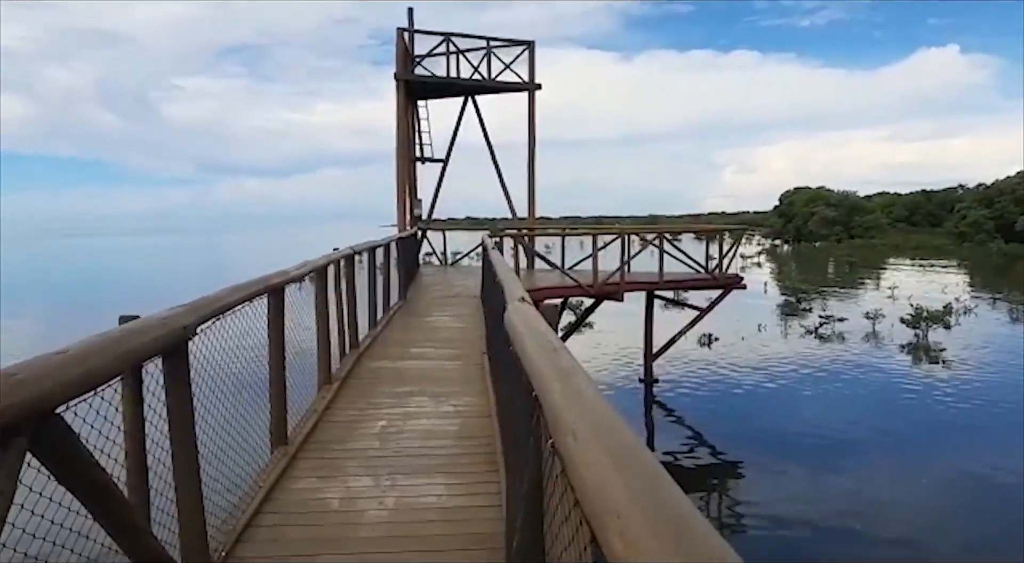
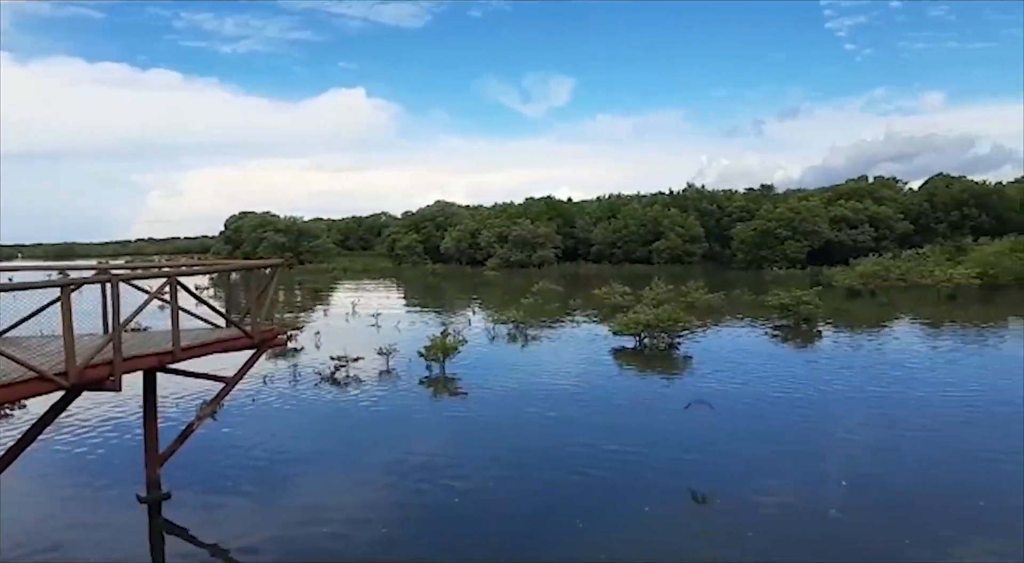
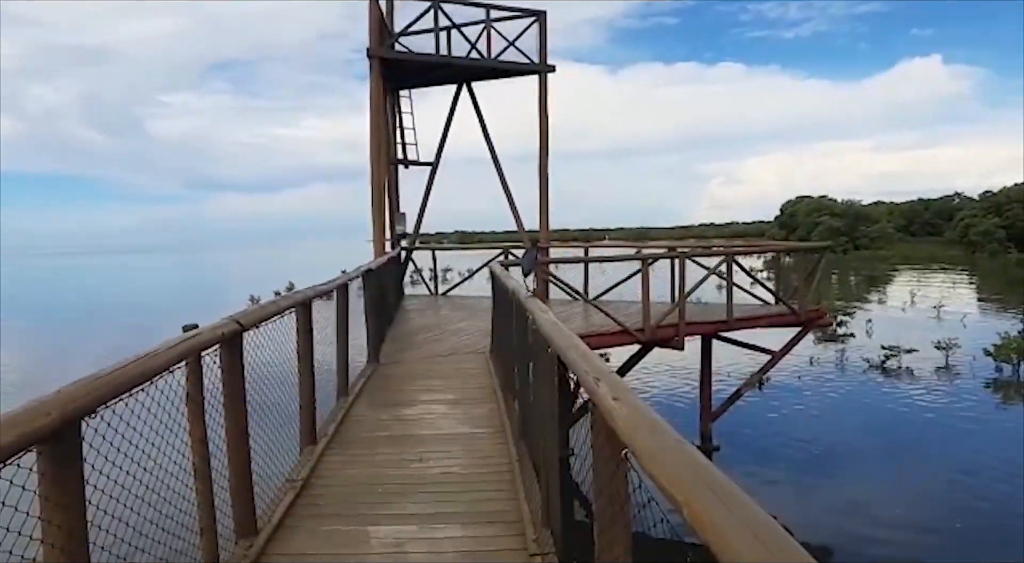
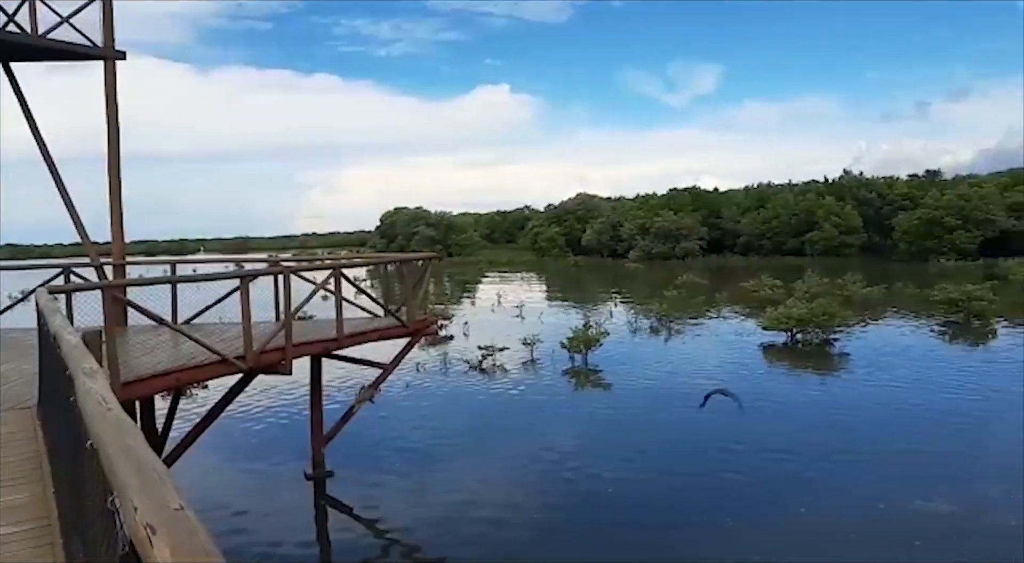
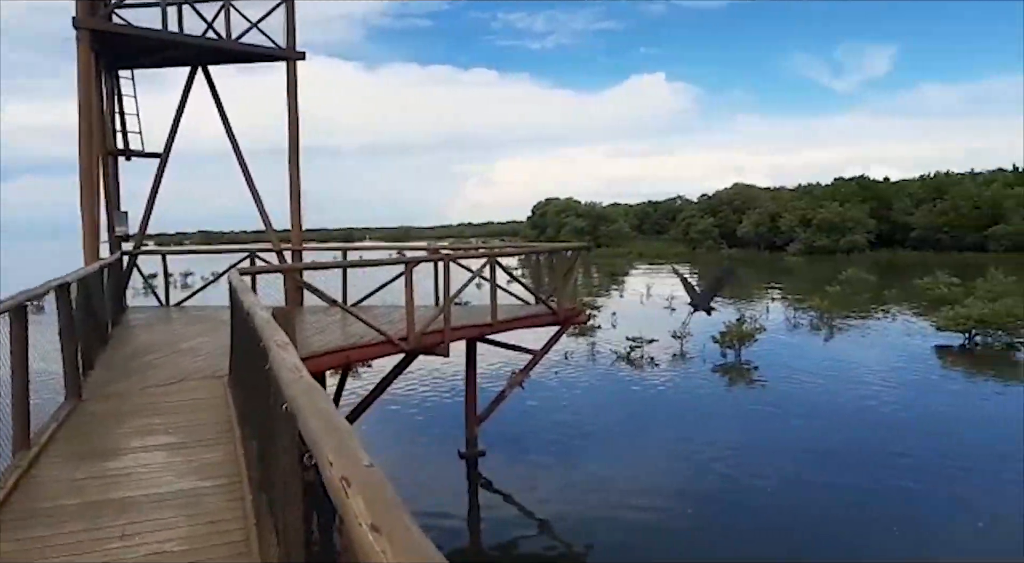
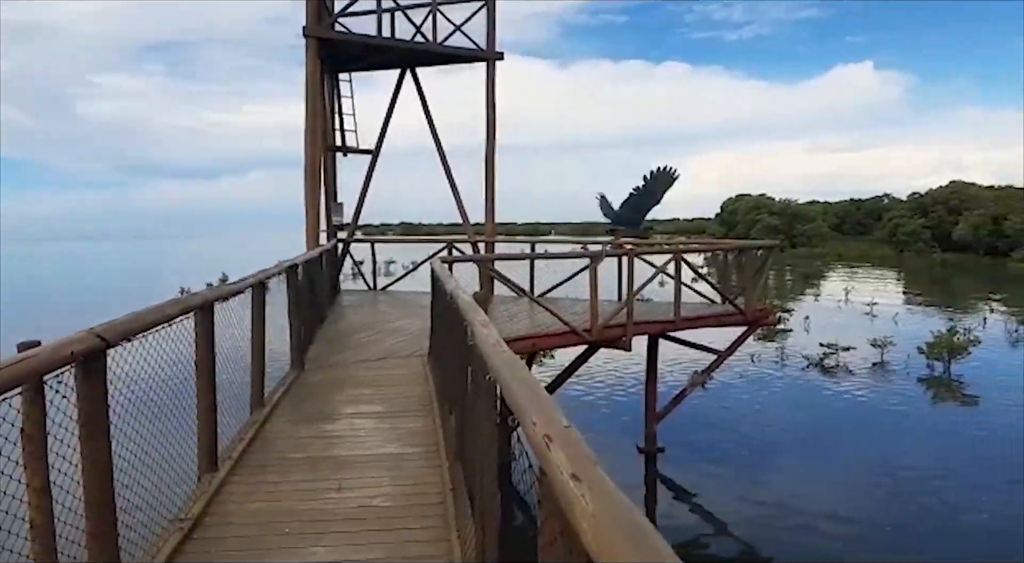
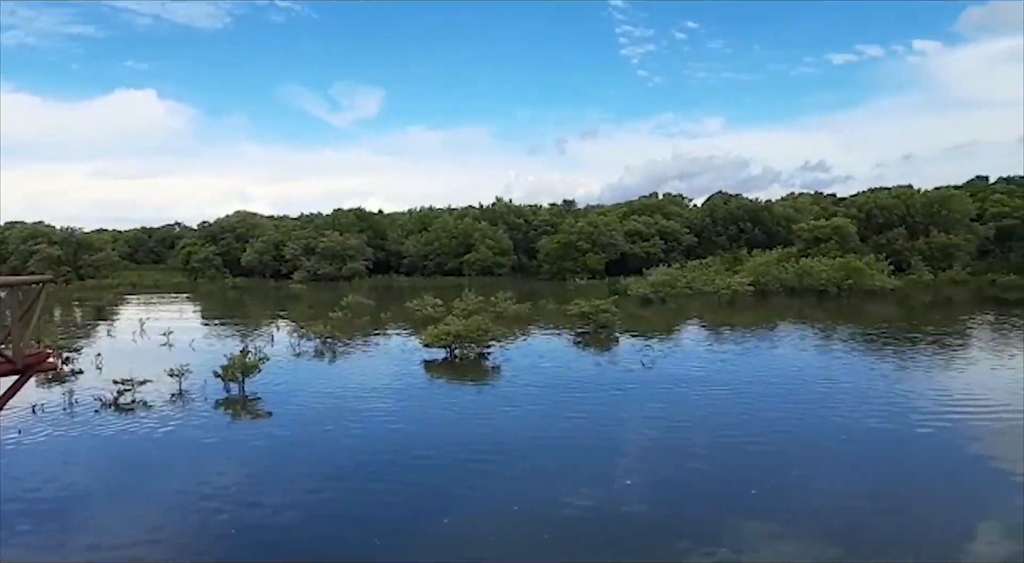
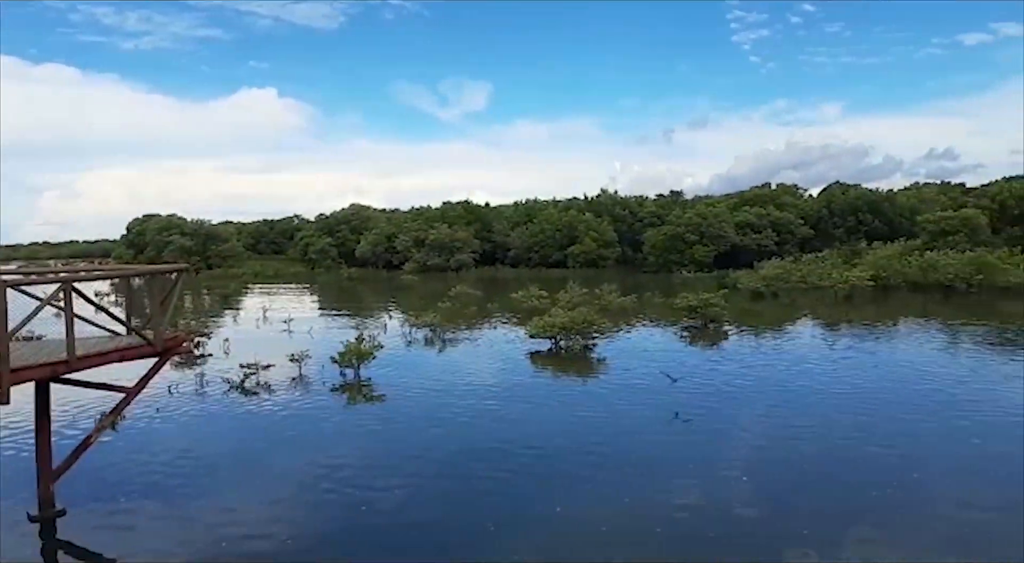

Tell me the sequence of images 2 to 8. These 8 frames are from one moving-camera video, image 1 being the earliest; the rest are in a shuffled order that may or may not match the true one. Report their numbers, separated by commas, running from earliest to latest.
3, 6, 5, 4, 2, 8, 7
